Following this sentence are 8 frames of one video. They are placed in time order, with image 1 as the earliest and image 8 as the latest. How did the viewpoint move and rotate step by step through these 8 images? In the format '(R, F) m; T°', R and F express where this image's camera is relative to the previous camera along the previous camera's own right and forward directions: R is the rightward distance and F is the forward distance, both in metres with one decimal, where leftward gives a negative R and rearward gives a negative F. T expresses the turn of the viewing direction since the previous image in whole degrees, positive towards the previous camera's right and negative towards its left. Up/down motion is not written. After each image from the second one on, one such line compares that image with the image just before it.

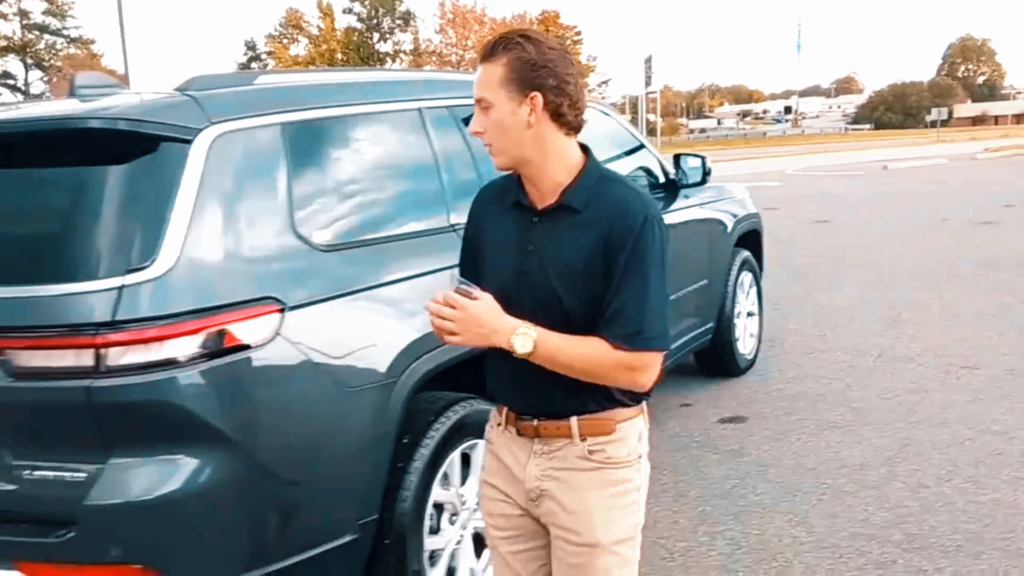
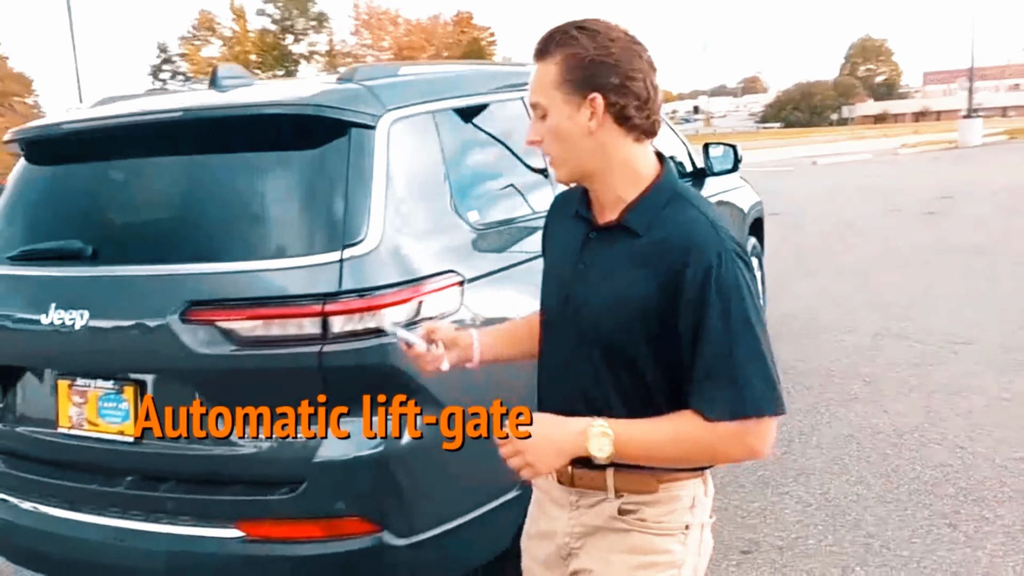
(-0.6, -0.2) m; +4°
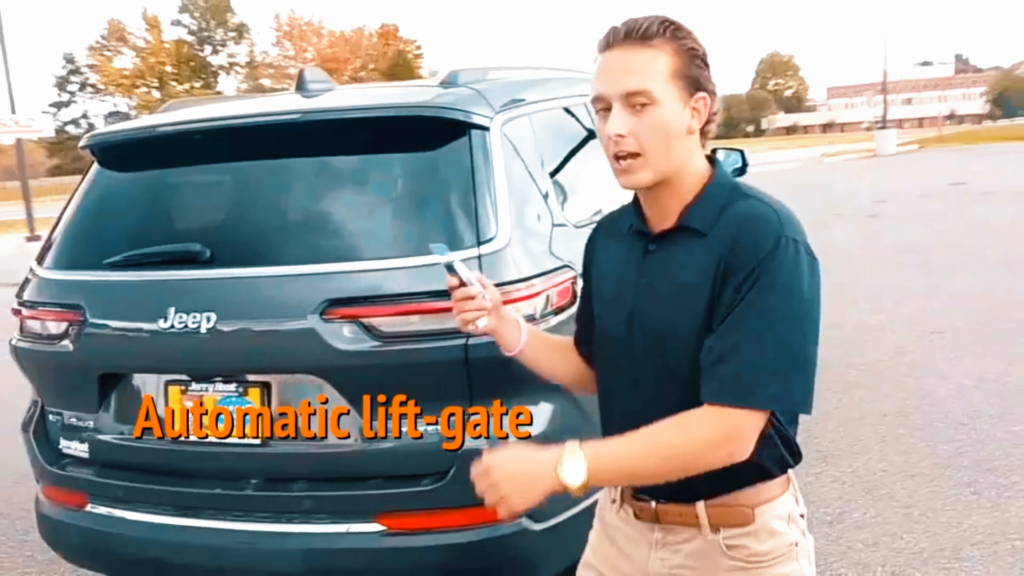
(-0.5, -0.1) m; +4°
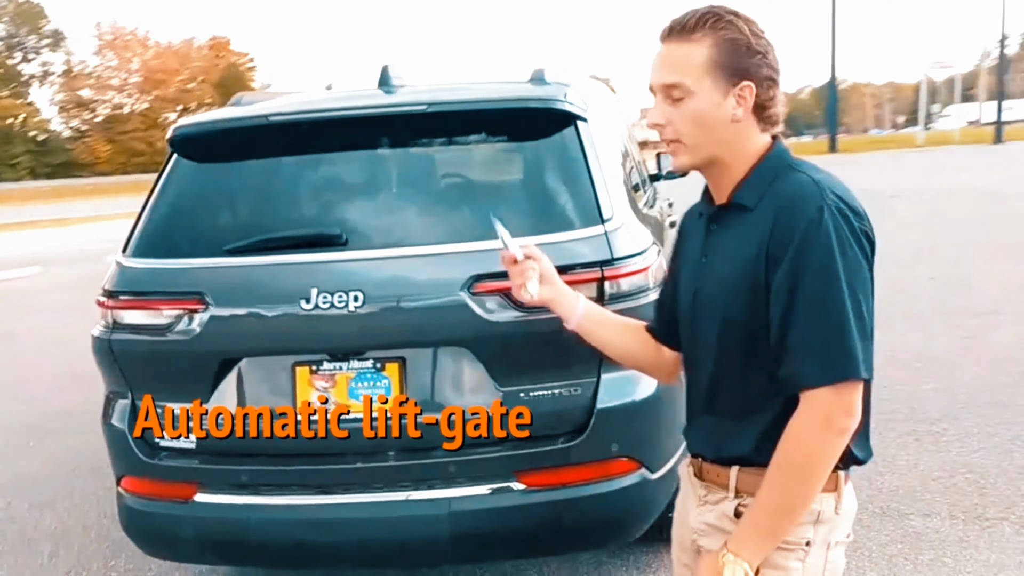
(-0.7, -0.1) m; +10°
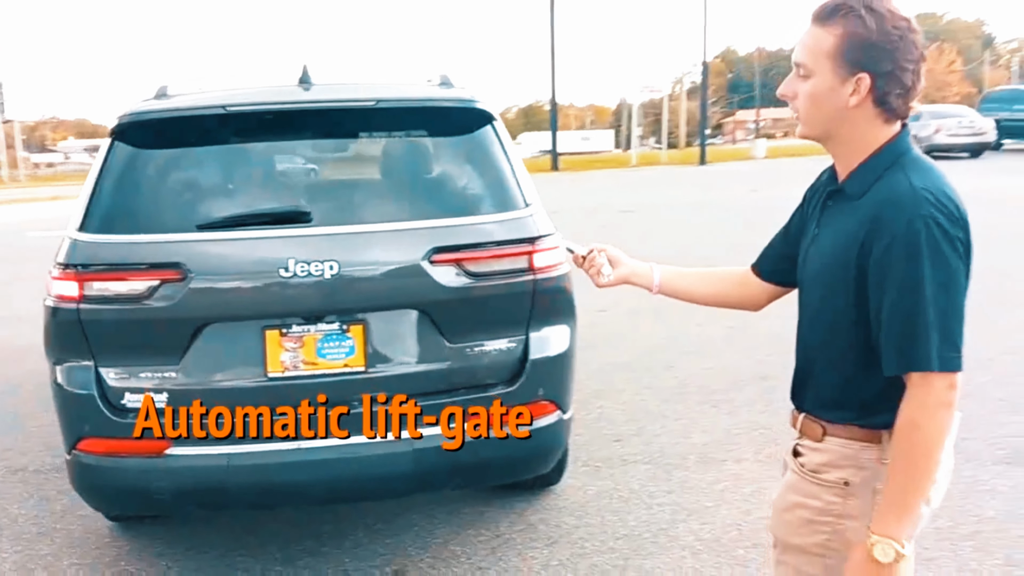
(-0.7, -0.3) m; +18°
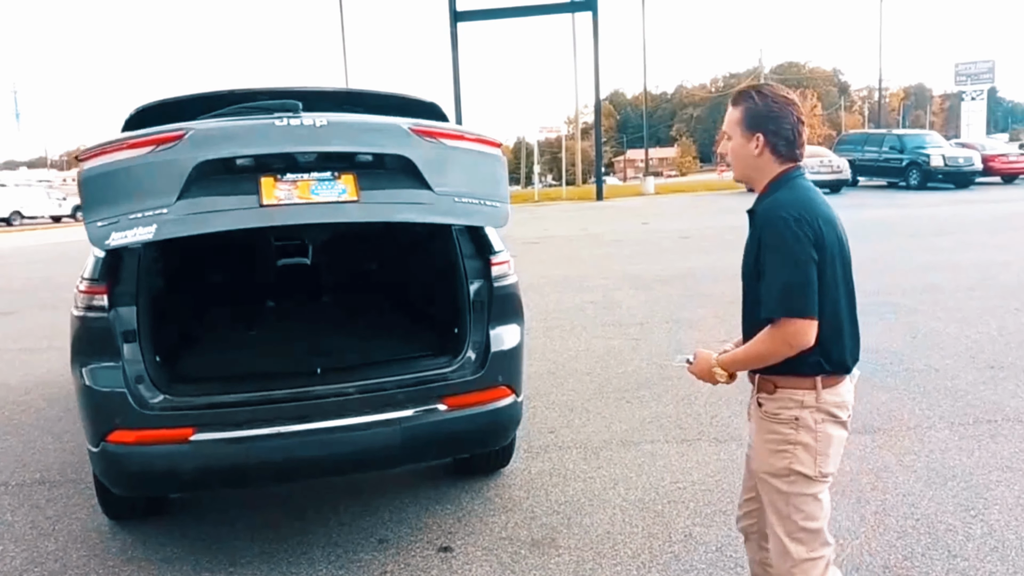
(-0.3, -0.6) m; +7°
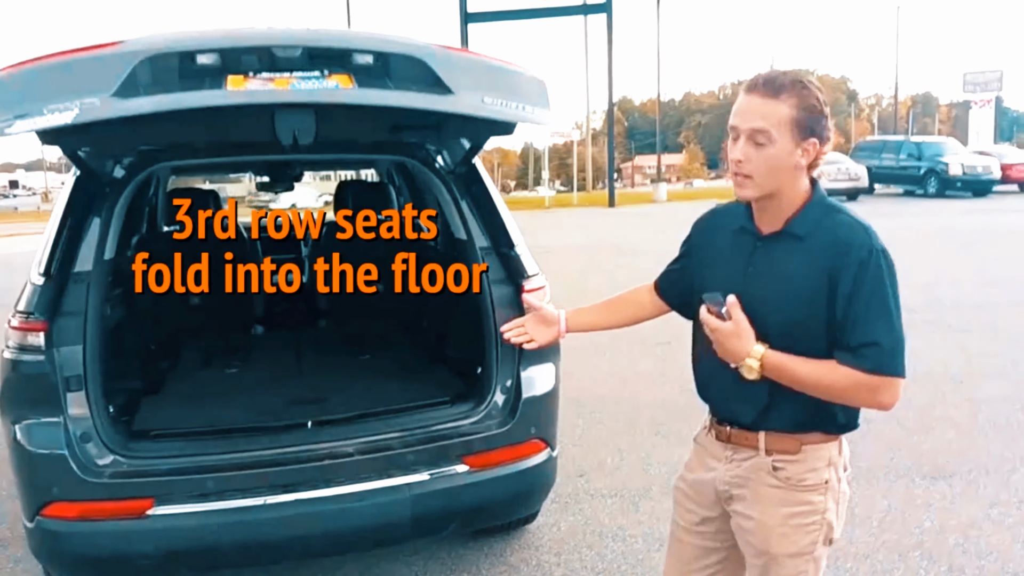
(-0.1, +0.6) m; 0°
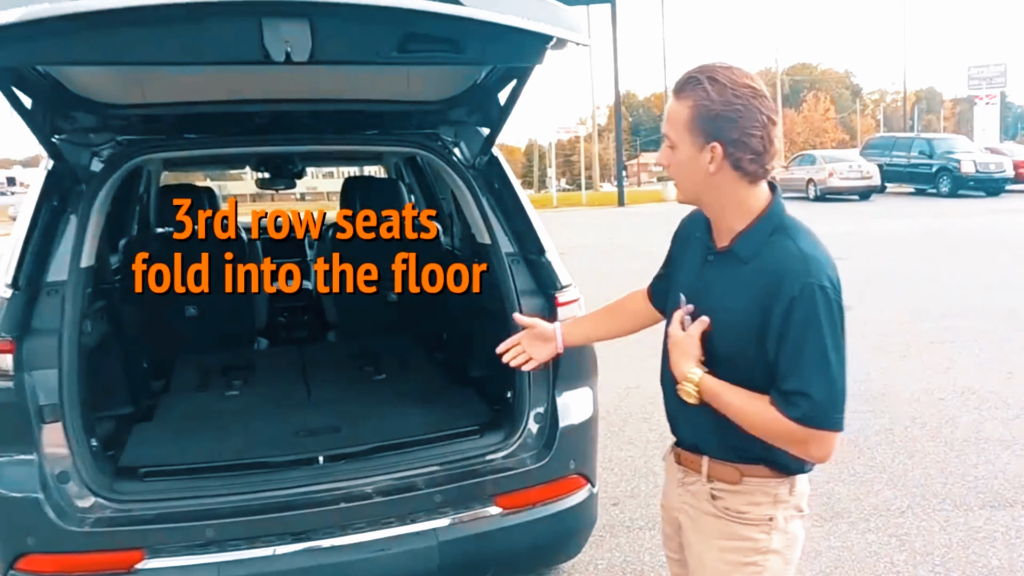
(-0.1, +0.3) m; 0°
